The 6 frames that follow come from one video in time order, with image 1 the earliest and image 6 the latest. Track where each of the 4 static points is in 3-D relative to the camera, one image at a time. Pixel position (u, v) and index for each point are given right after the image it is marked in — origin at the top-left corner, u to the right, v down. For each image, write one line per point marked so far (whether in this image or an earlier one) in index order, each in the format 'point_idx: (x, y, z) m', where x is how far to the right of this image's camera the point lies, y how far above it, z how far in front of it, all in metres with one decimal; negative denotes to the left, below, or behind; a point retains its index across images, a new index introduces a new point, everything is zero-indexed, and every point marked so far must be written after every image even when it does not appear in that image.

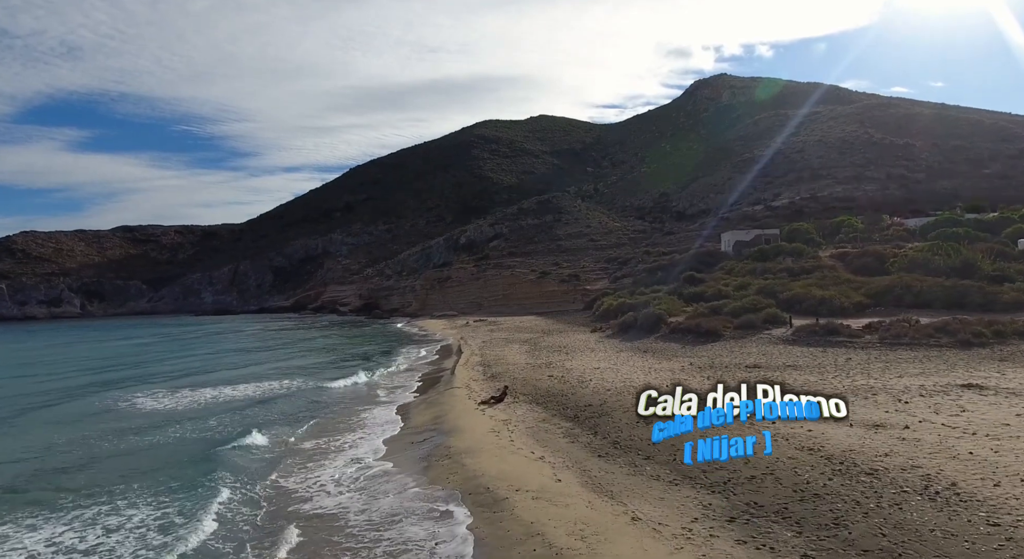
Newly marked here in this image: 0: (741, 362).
0: (+5.8, -2.1, +14.5) m
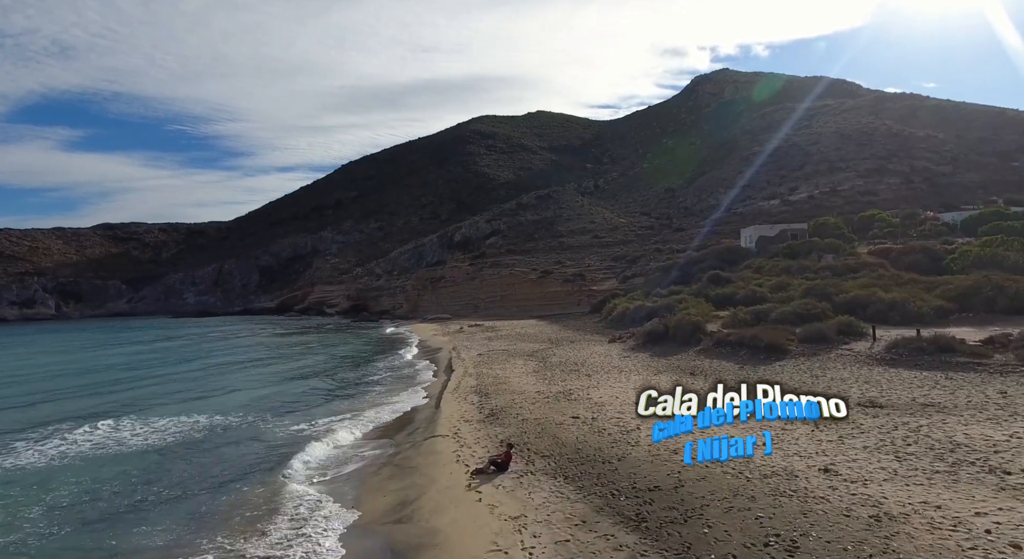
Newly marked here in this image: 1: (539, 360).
0: (+5.9, -2.1, +10.2) m
1: (+0.9, -2.5, +17.4) m
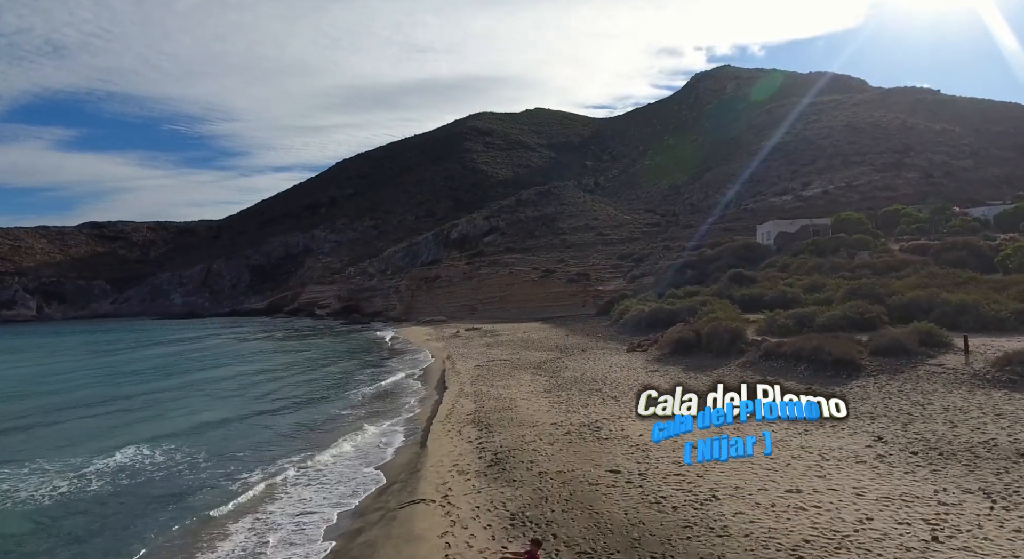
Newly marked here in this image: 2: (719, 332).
0: (+6.1, -2.0, +7.4) m
1: (+1.0, -2.5, +14.5) m
2: (+5.5, -1.4, +15.5) m
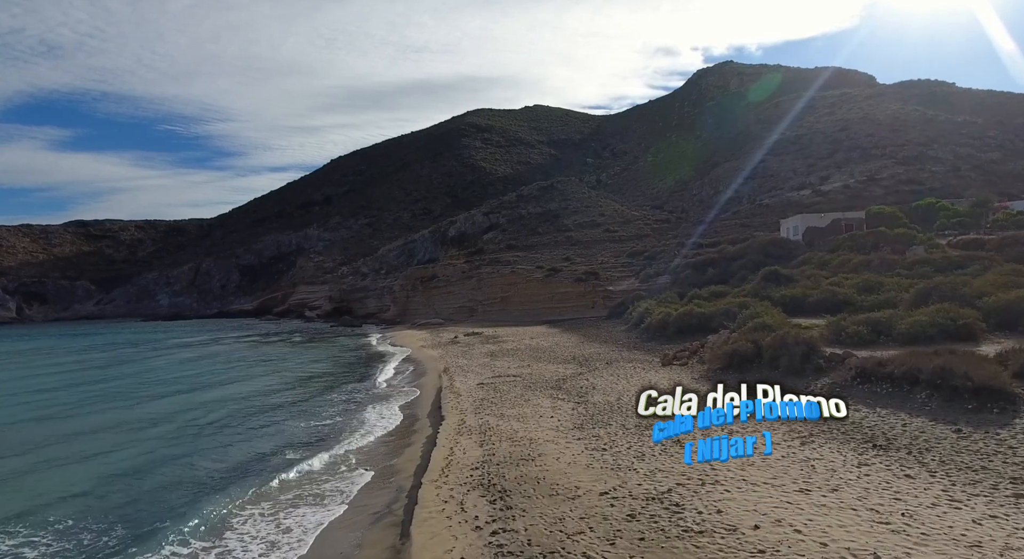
0: (+6.4, -2.0, +4.1) m
1: (+1.3, -2.4, +11.2) m
2: (+5.8, -1.4, +12.3) m
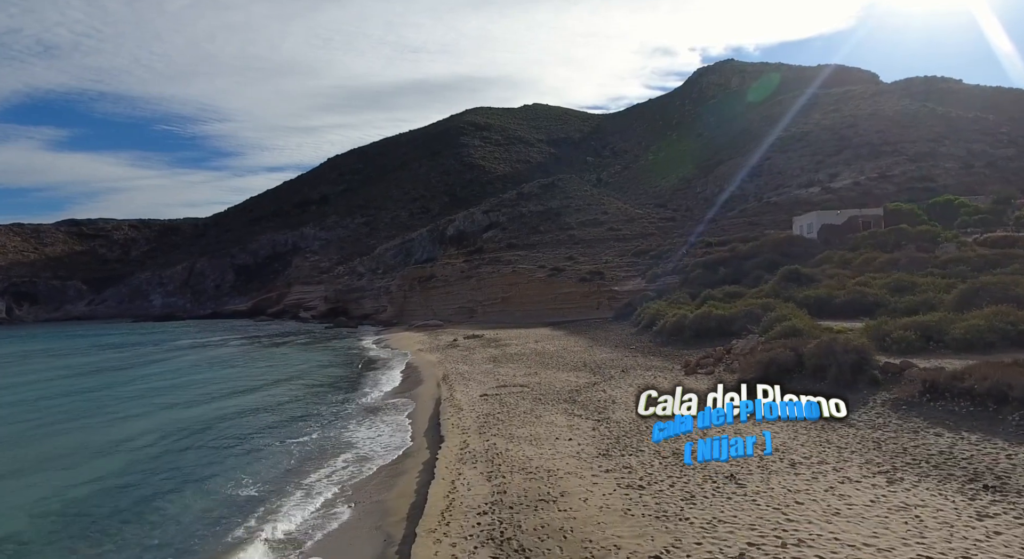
0: (+6.6, -2.0, +2.6) m
1: (+1.4, -2.4, +9.7) m
2: (+6.0, -1.4, +10.8) m
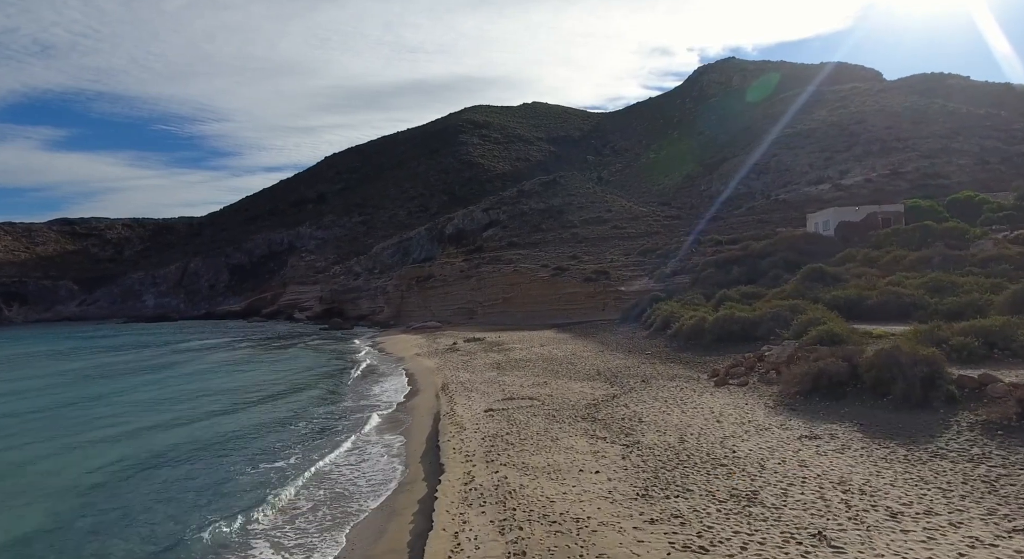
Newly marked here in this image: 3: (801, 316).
0: (+6.8, -1.9, +1.1) m
1: (+1.6, -2.4, +8.2) m
2: (+6.2, -1.3, +9.2) m
3: (+8.1, -1.1, +16.1) m
